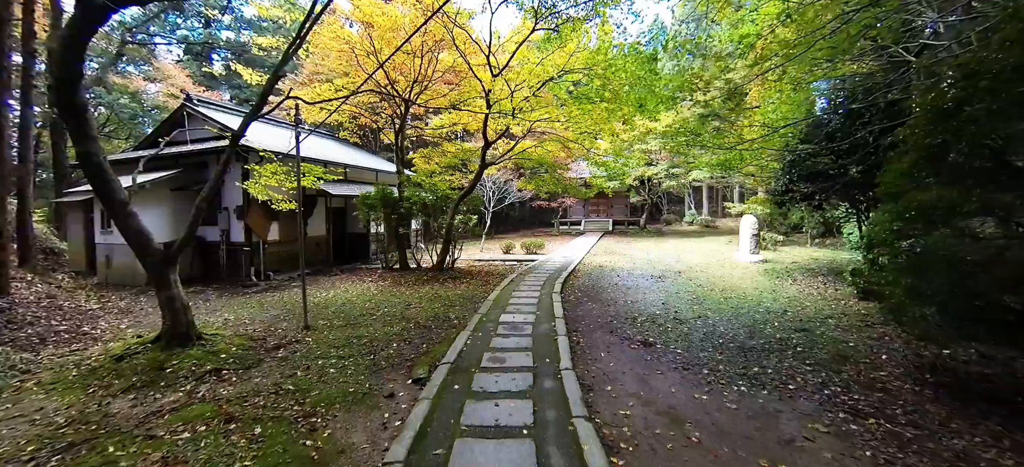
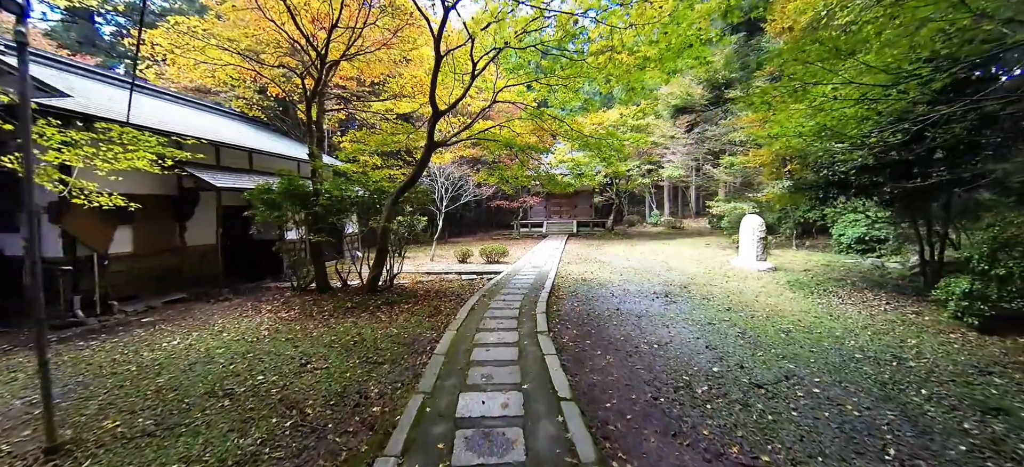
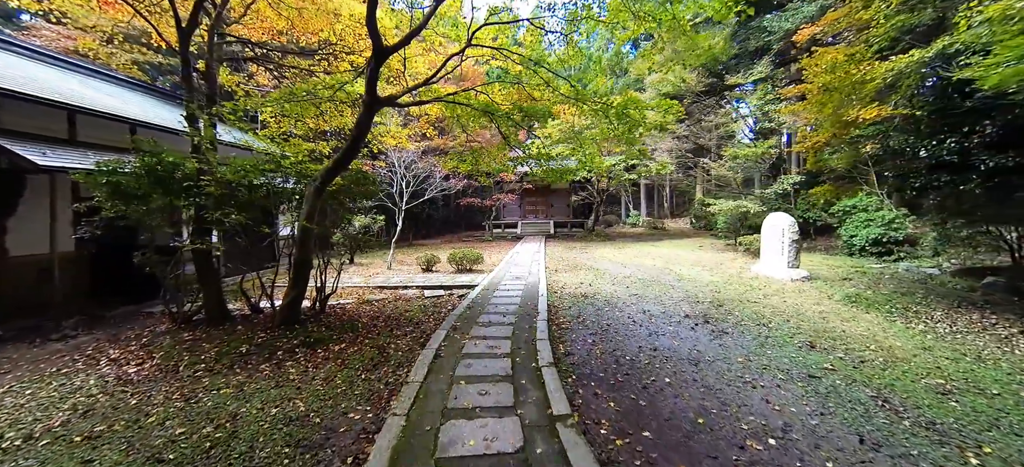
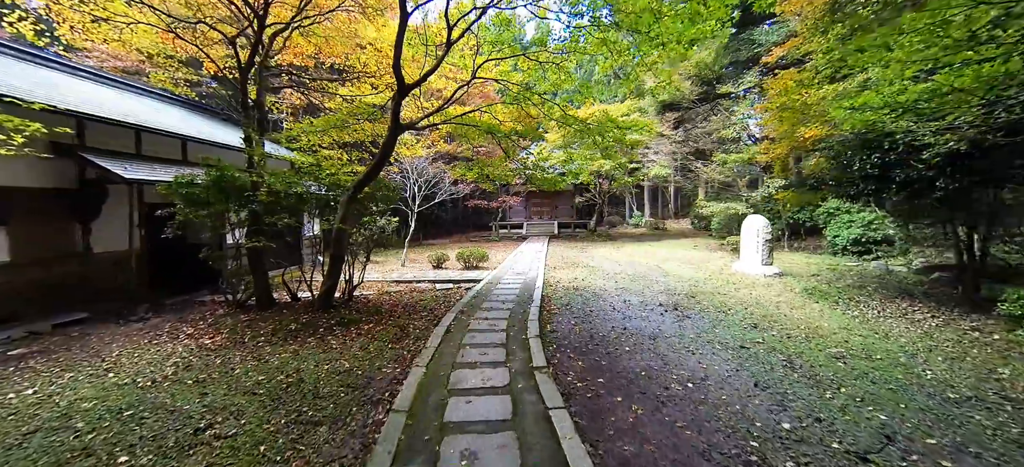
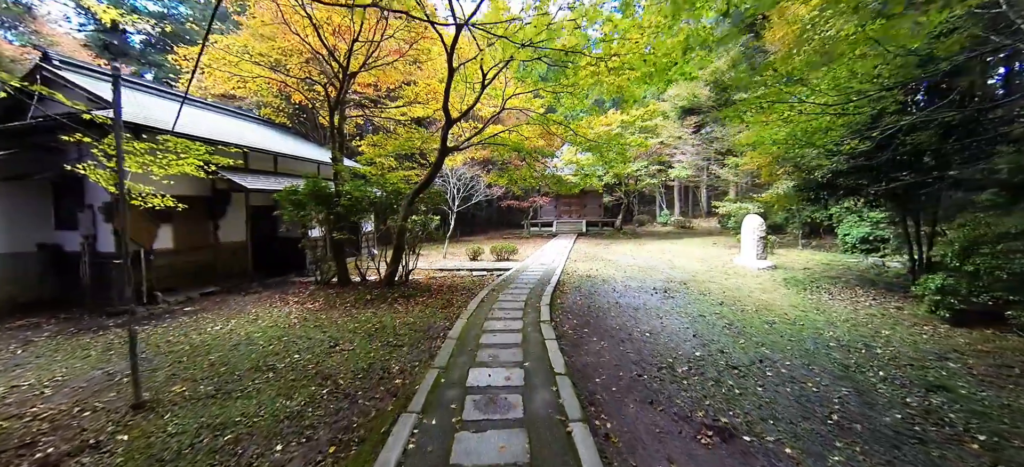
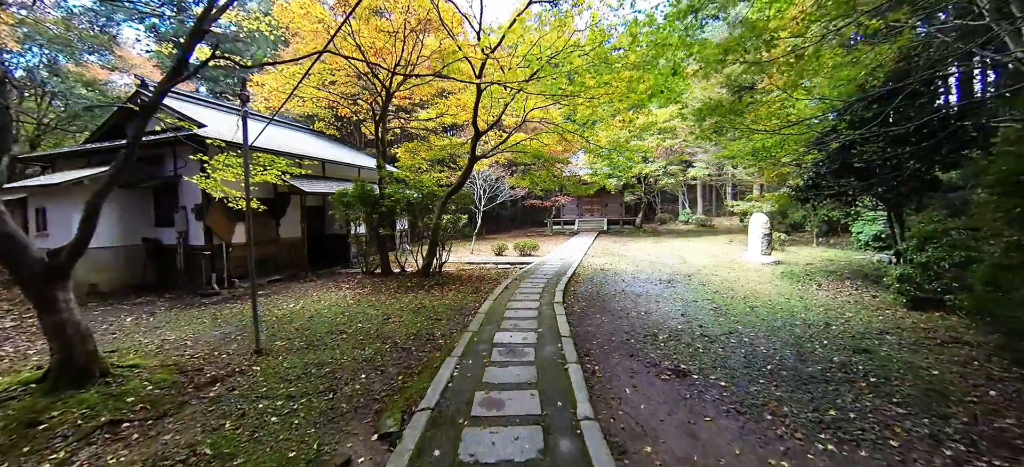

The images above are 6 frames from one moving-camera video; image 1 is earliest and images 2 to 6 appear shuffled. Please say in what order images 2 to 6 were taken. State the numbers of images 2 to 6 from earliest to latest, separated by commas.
6, 5, 2, 4, 3
